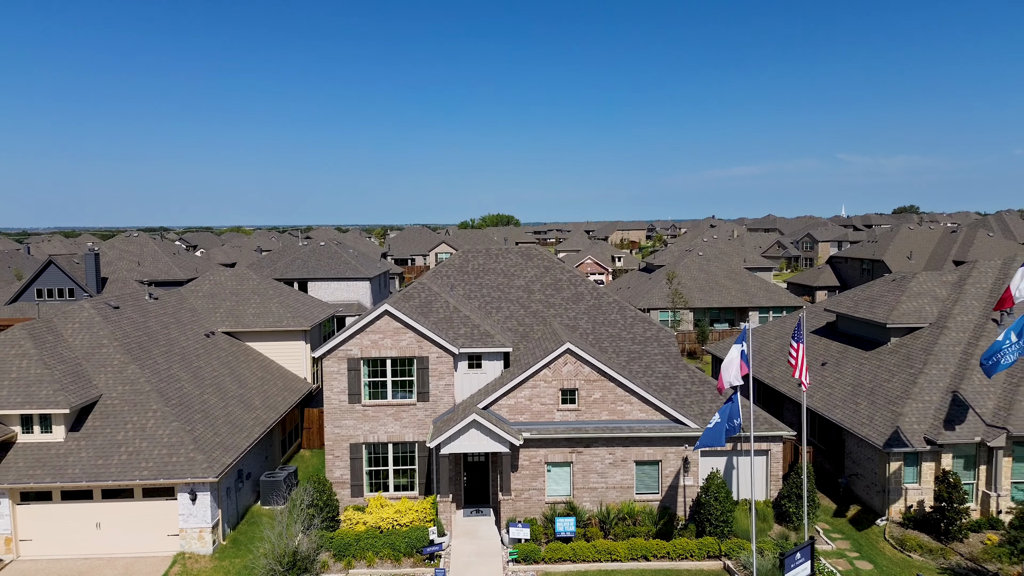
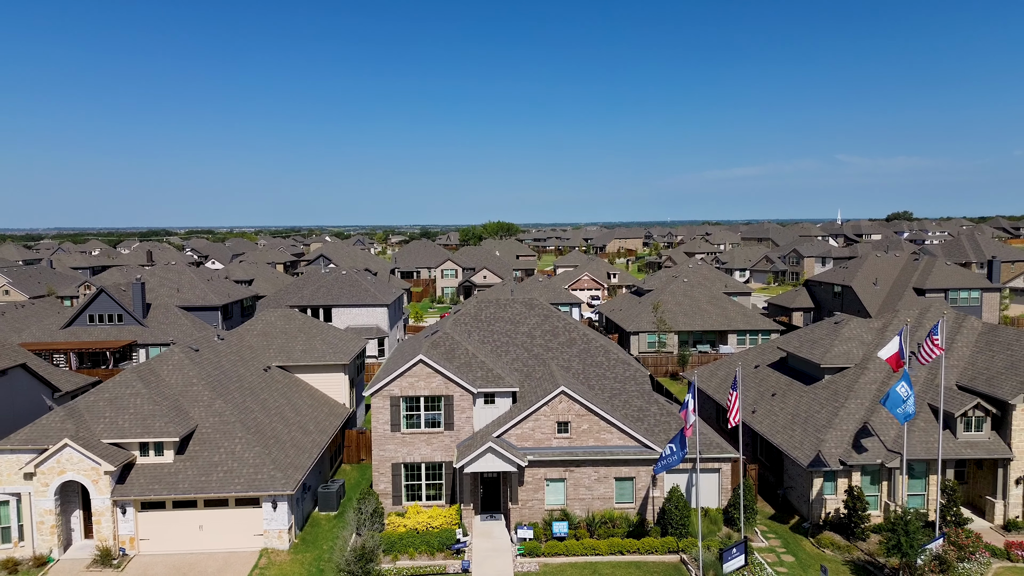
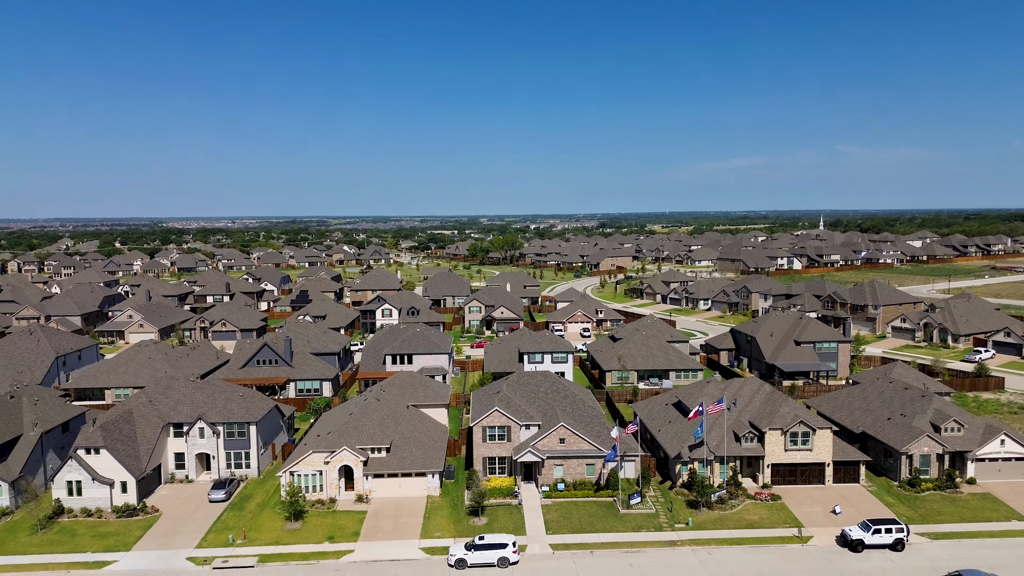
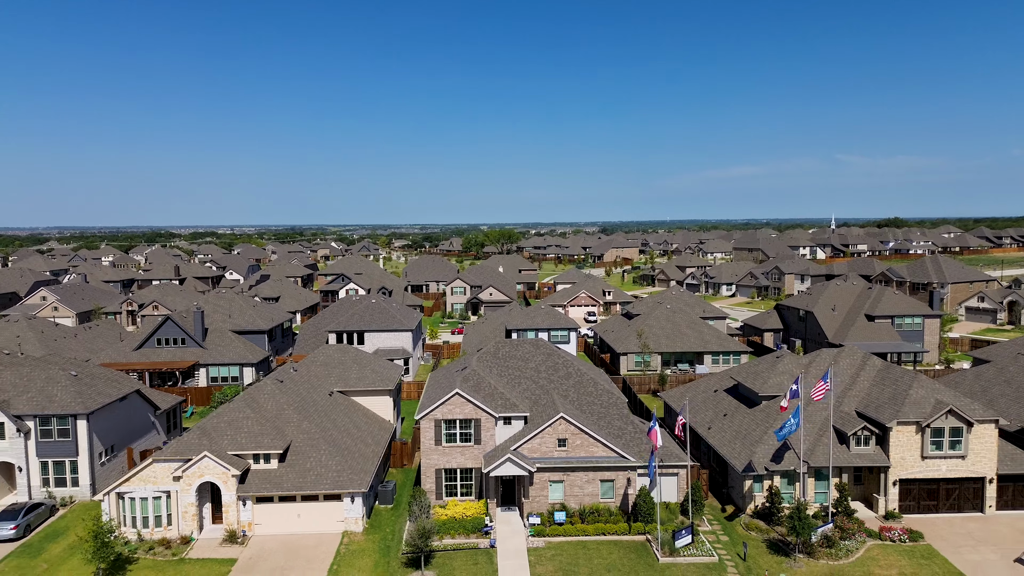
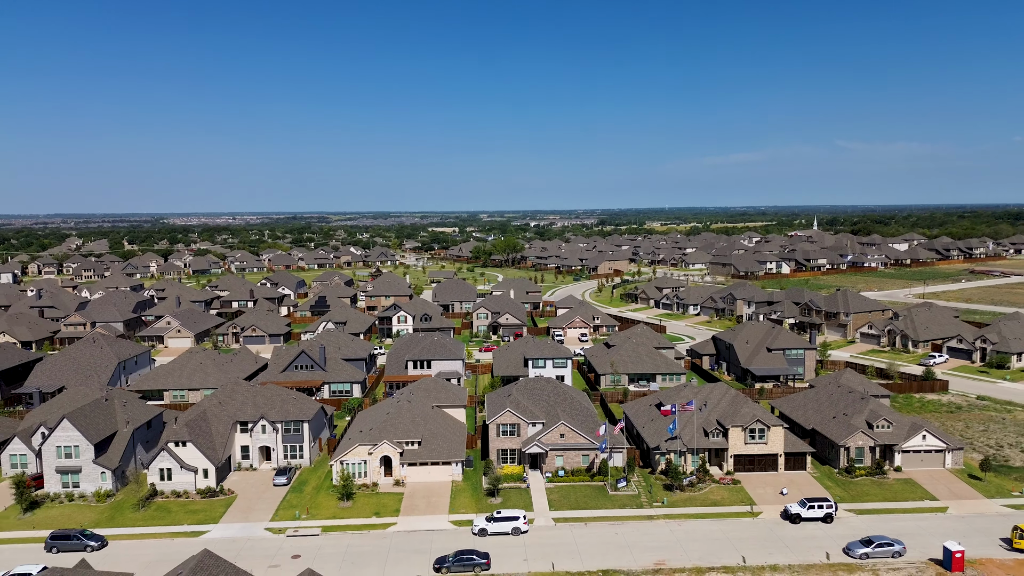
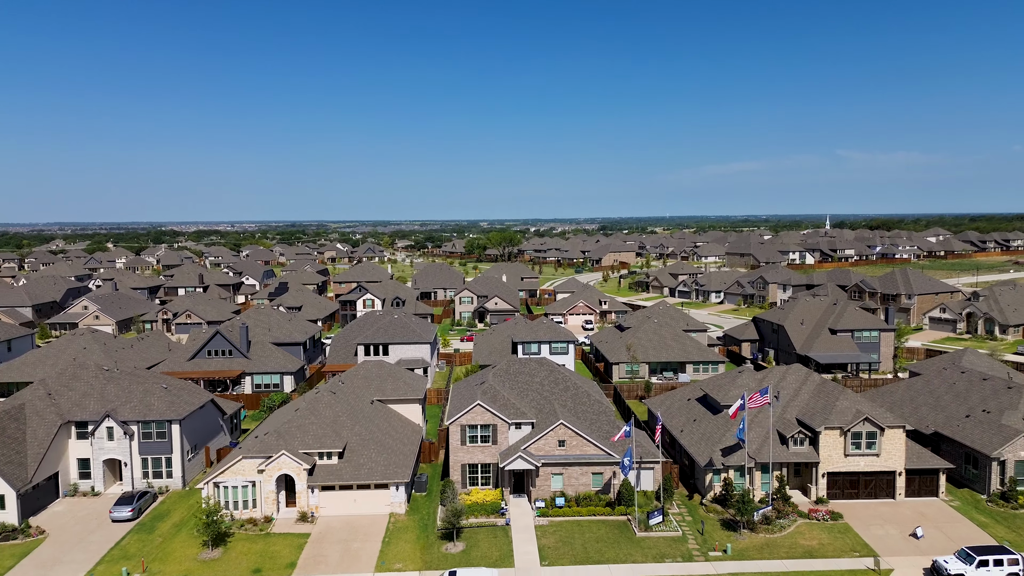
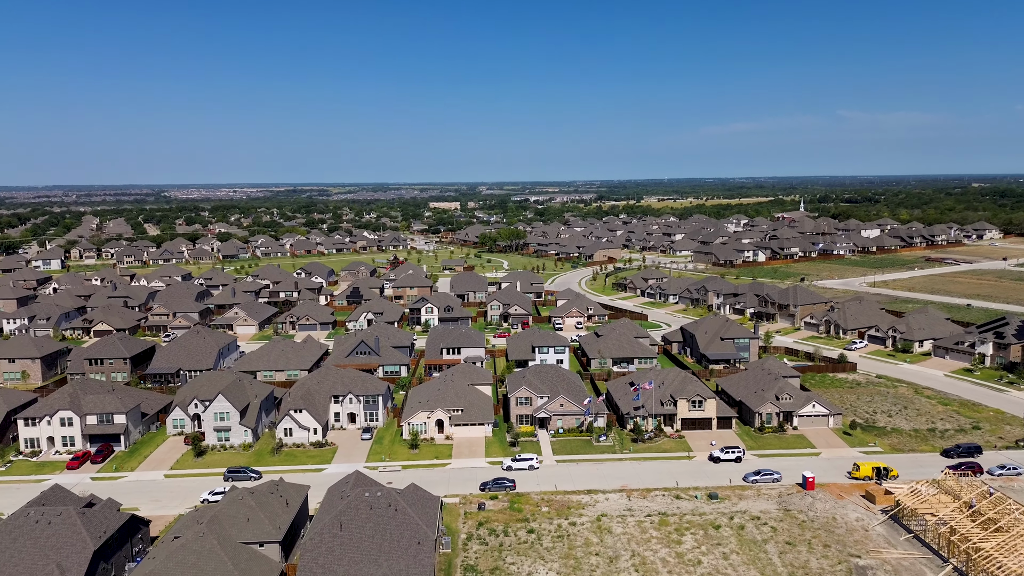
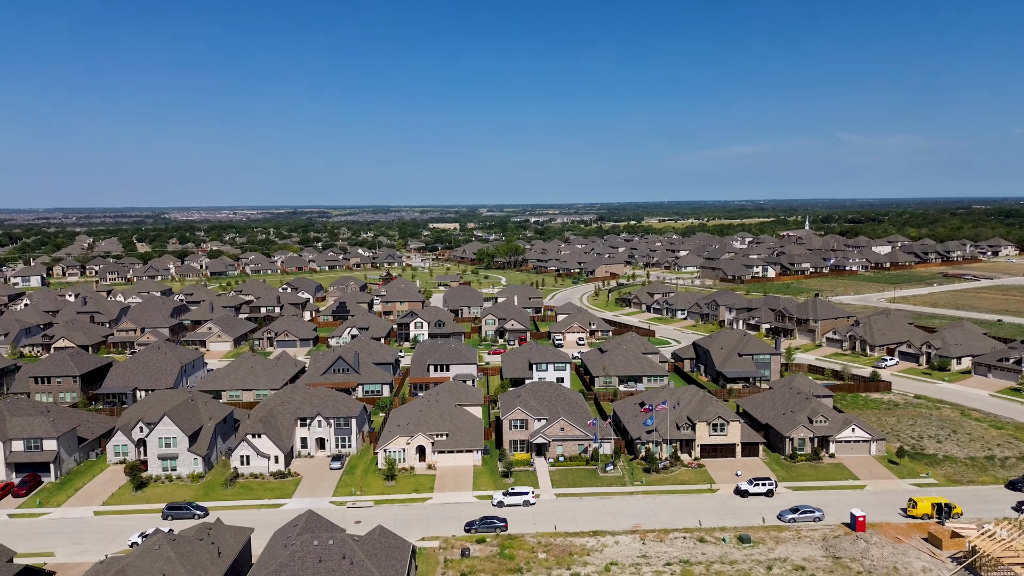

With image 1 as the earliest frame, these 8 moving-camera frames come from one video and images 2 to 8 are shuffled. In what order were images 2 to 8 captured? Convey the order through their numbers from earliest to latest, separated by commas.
2, 4, 6, 3, 5, 8, 7
